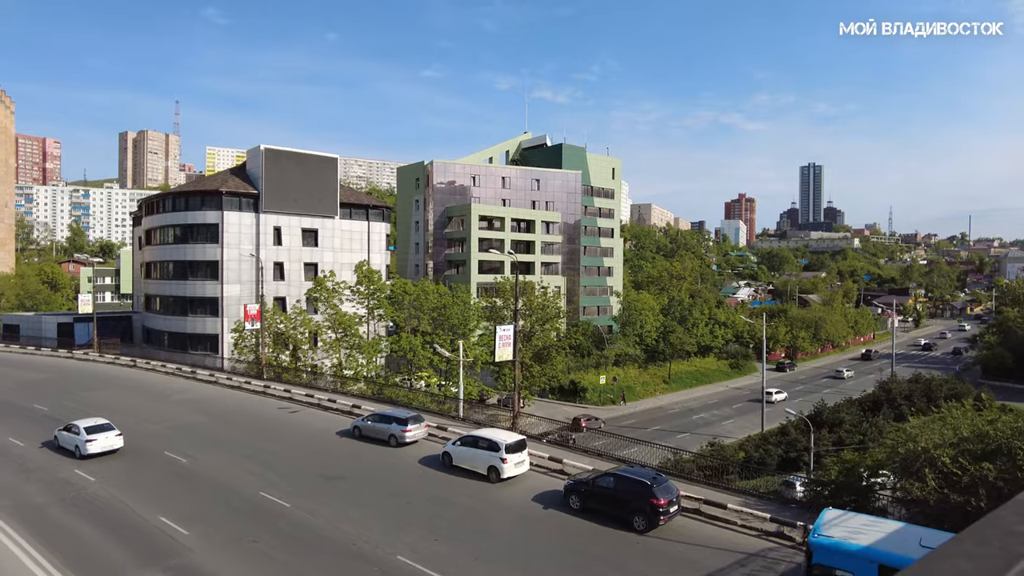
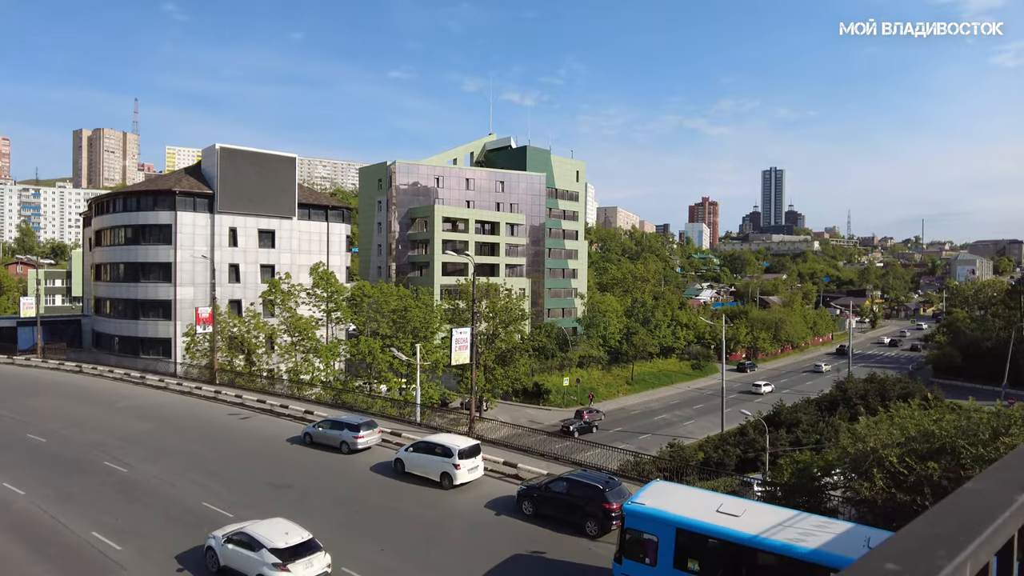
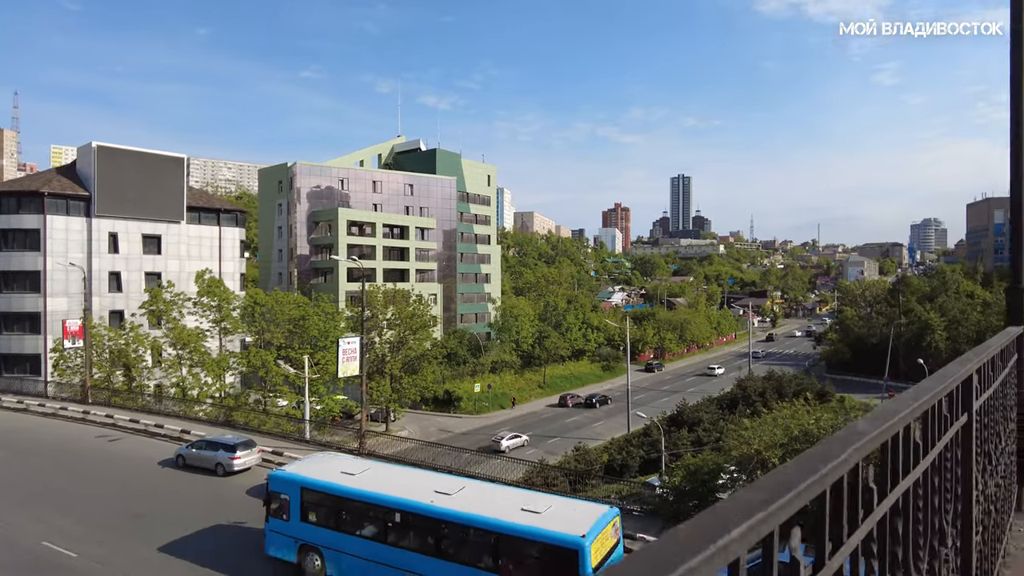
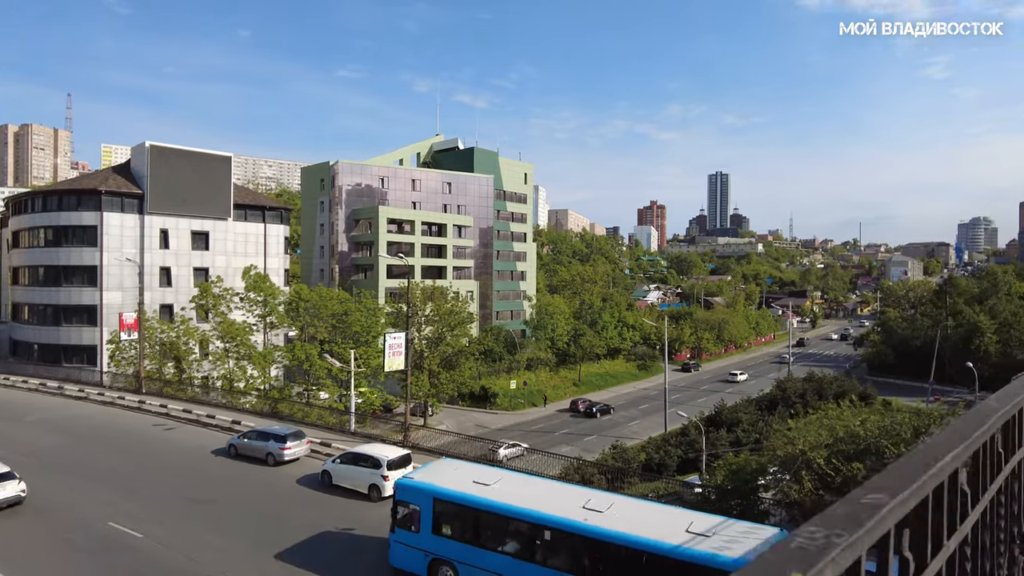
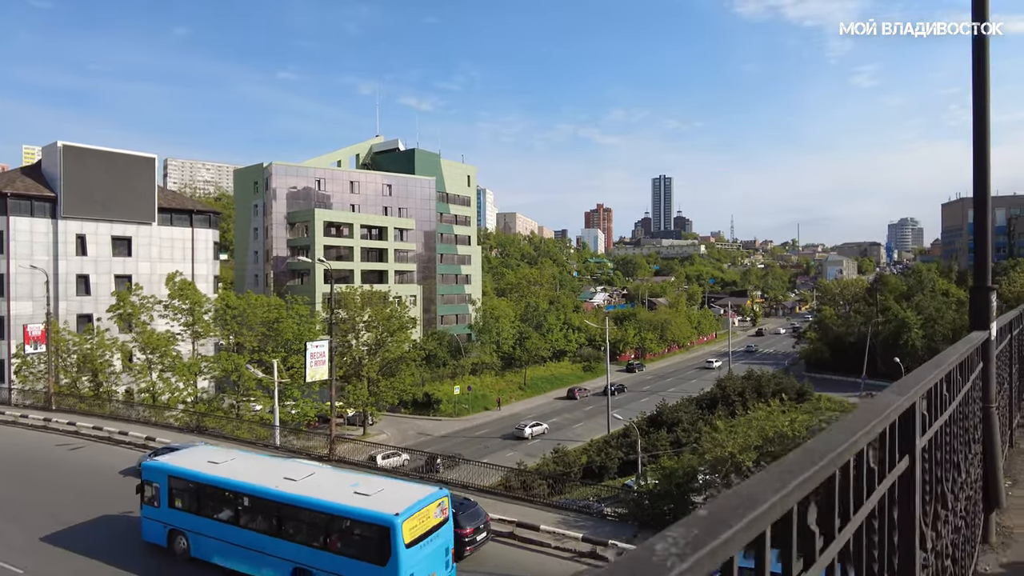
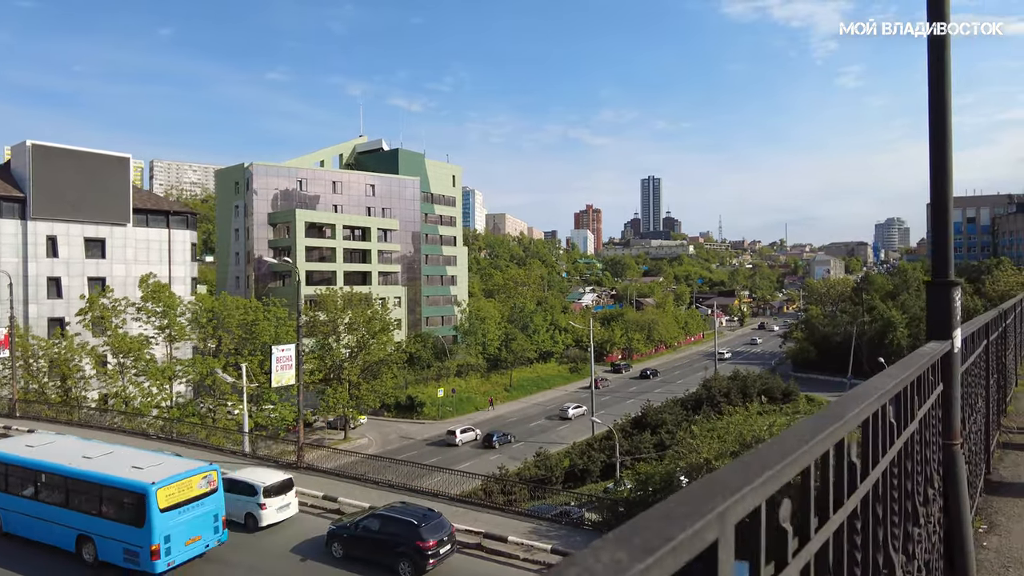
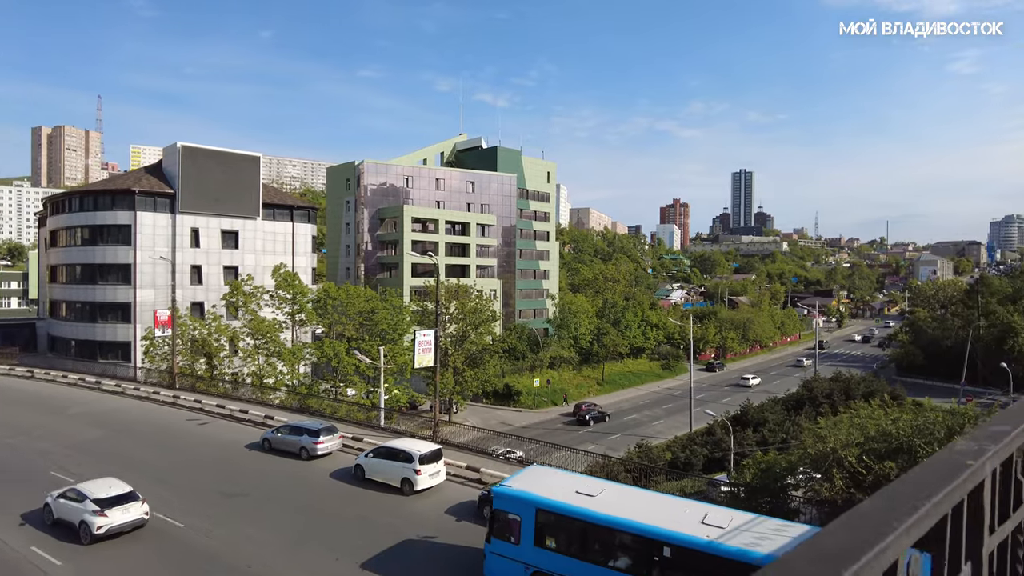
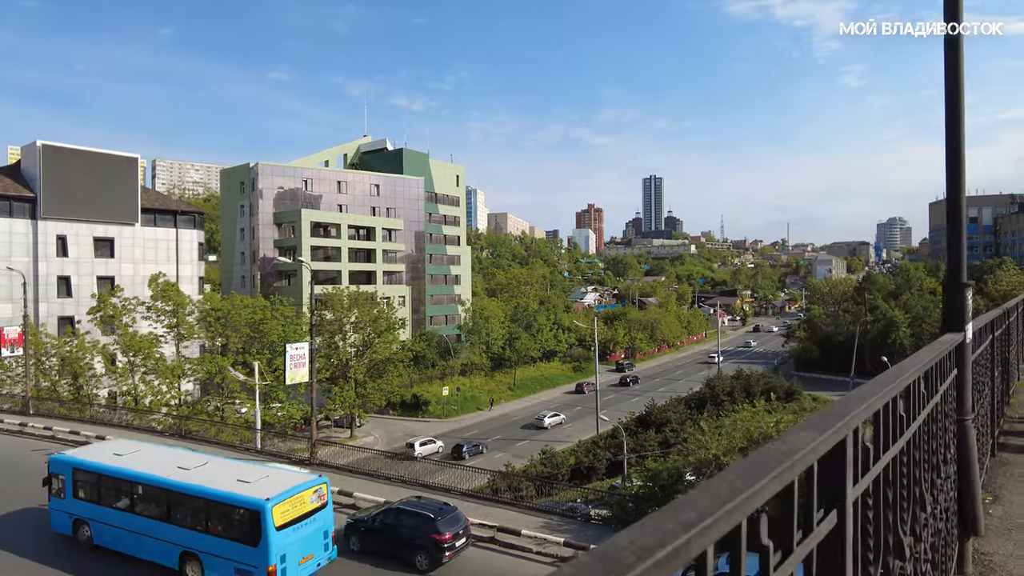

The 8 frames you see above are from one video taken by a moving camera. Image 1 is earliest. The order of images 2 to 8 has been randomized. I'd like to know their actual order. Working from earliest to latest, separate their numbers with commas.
2, 7, 4, 3, 5, 8, 6
